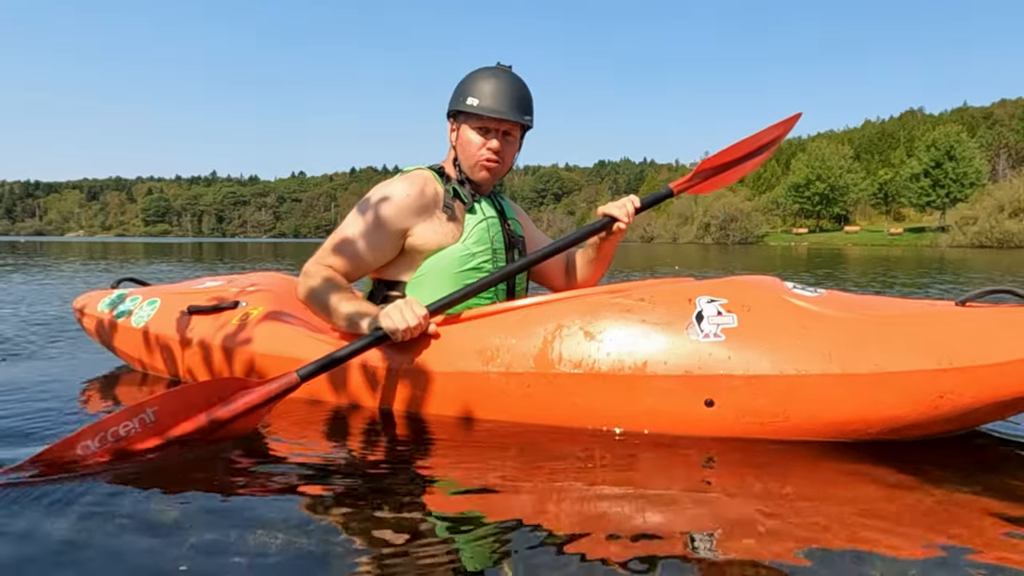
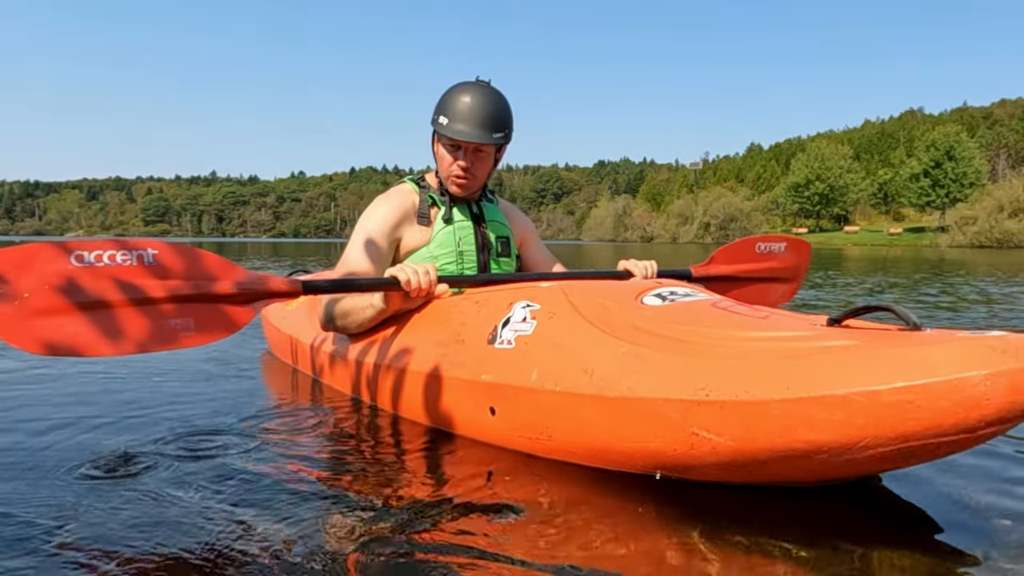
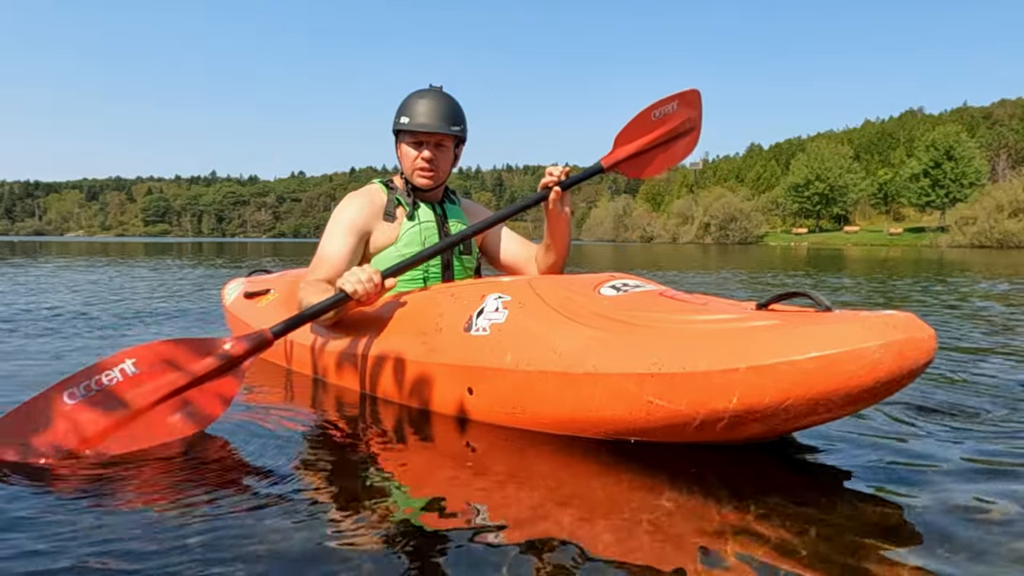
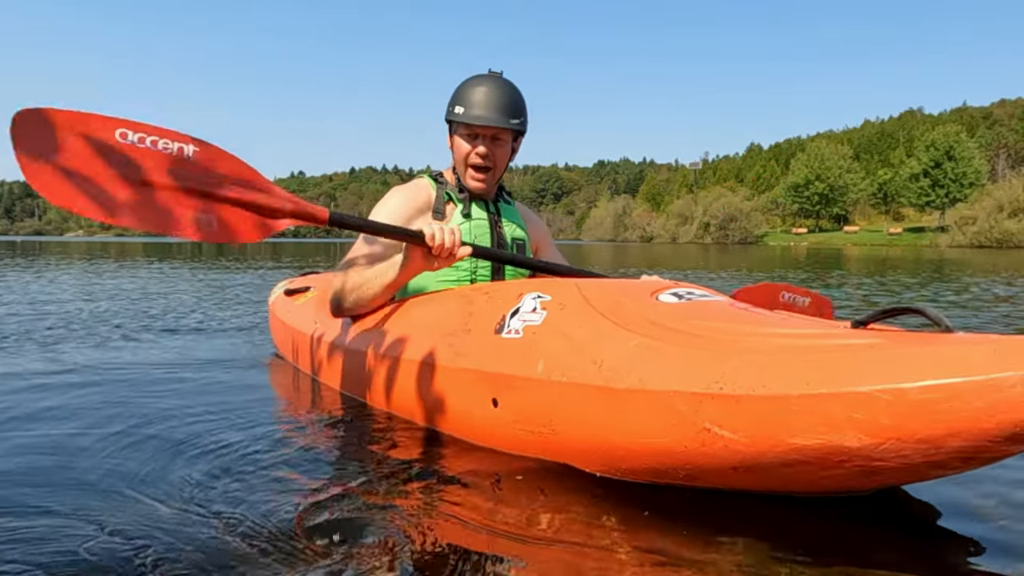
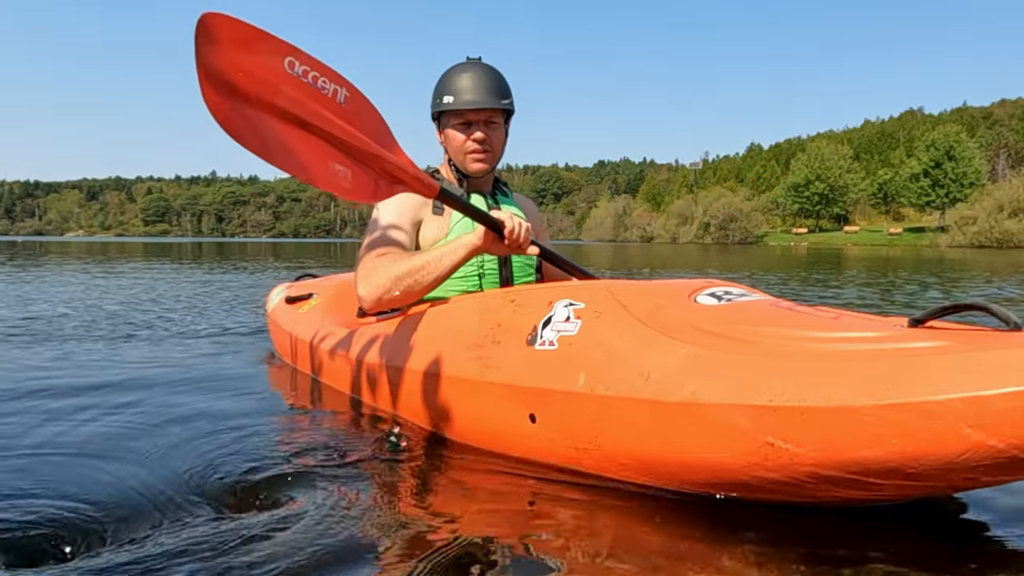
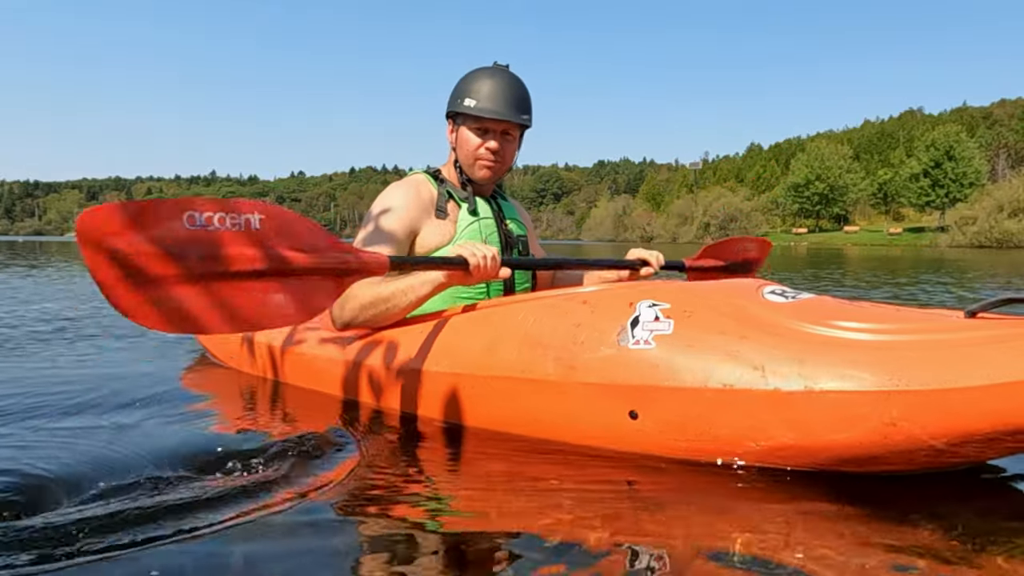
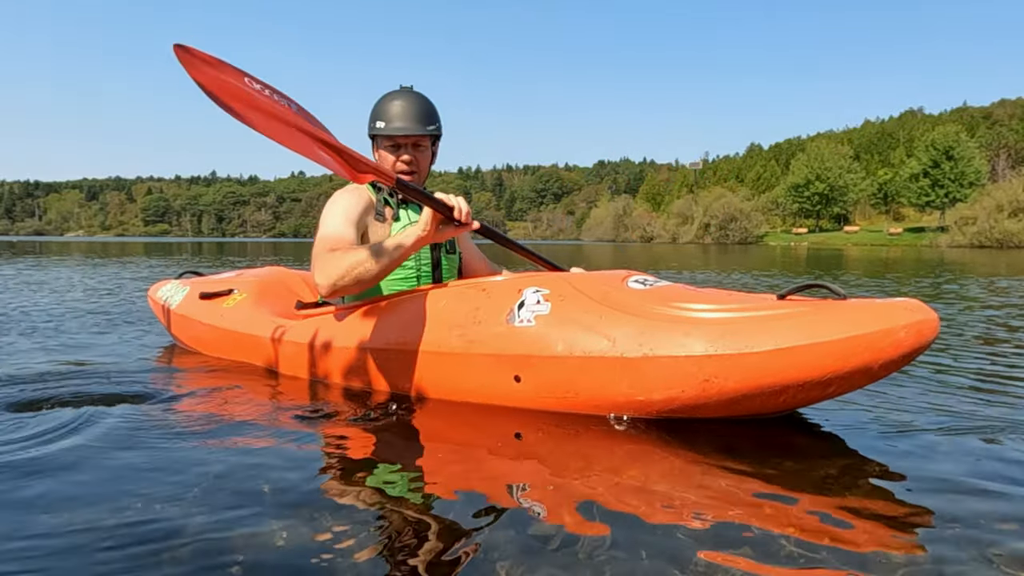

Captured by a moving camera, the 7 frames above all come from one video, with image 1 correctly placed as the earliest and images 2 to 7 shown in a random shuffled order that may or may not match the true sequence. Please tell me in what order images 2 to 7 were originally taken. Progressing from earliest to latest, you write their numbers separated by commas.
6, 5, 4, 2, 3, 7
